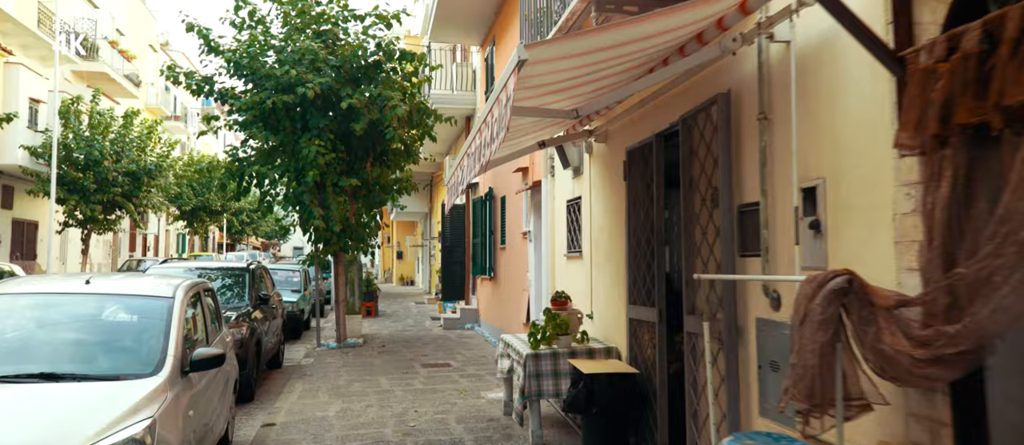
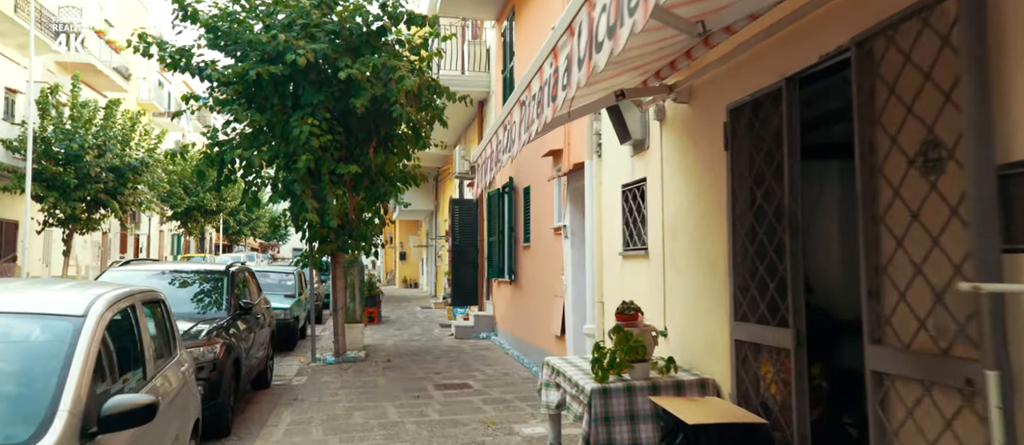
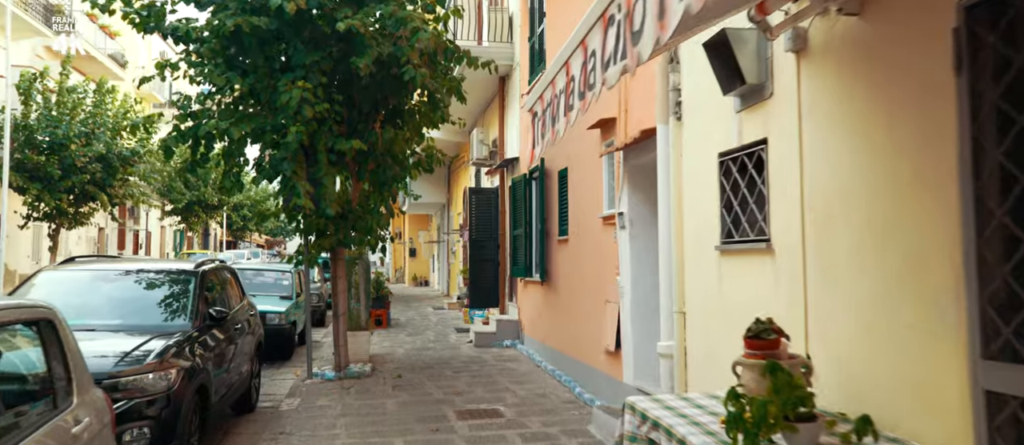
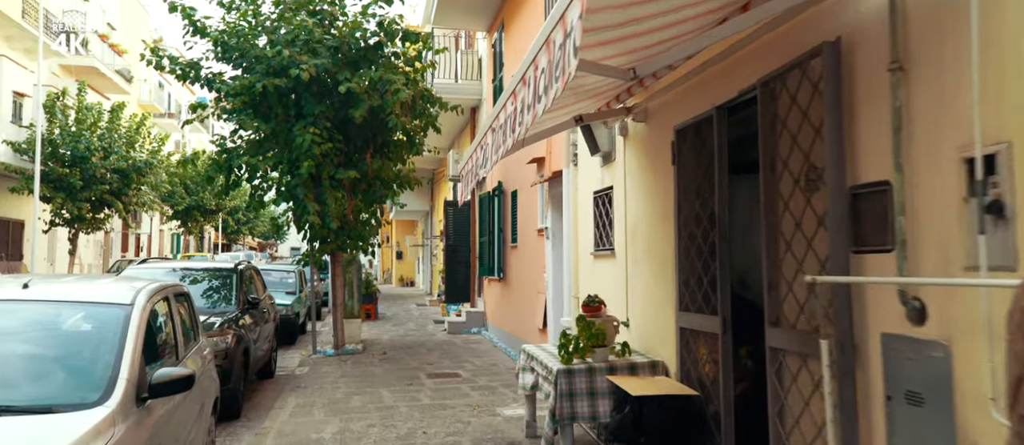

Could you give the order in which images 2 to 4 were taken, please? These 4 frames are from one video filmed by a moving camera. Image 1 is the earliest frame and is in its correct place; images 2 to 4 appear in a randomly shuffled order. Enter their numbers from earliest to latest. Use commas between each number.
4, 2, 3
